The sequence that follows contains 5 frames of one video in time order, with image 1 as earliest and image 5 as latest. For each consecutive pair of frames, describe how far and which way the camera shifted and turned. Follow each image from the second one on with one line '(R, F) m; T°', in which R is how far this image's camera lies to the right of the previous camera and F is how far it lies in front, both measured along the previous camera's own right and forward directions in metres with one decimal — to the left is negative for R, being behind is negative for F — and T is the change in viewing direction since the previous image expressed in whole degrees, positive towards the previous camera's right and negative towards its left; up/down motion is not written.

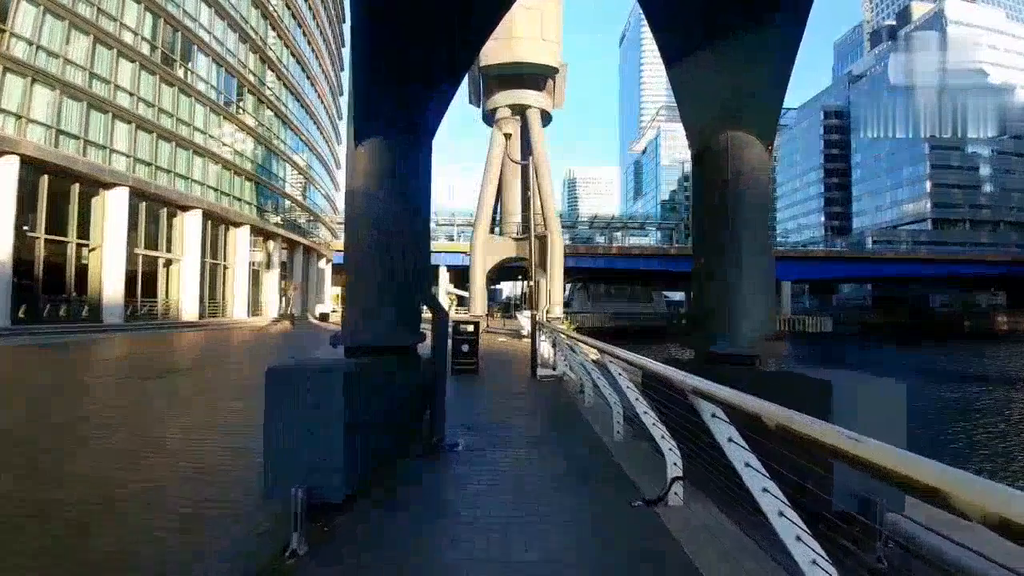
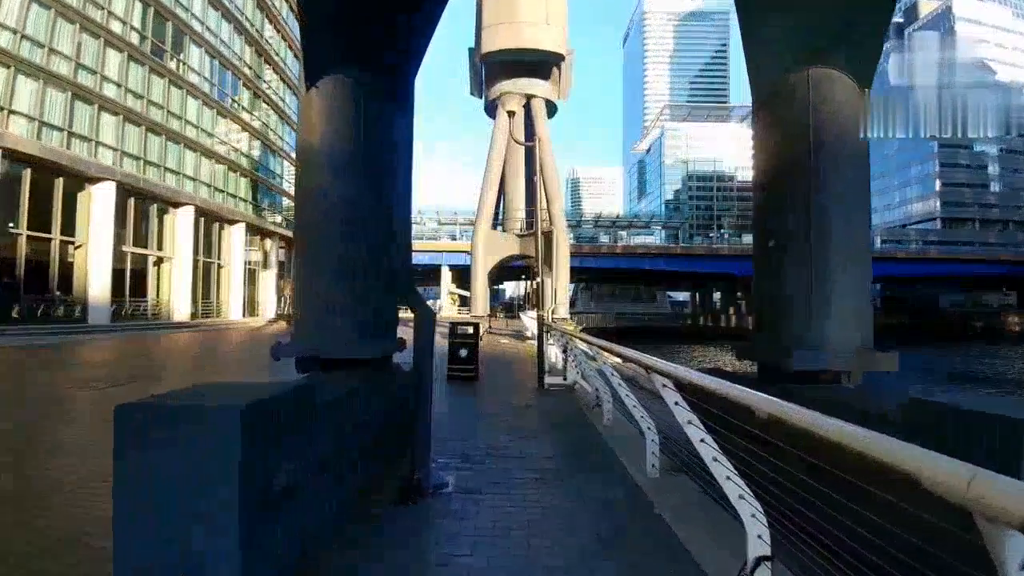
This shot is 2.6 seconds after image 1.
(0.0, +1.1) m; 0°
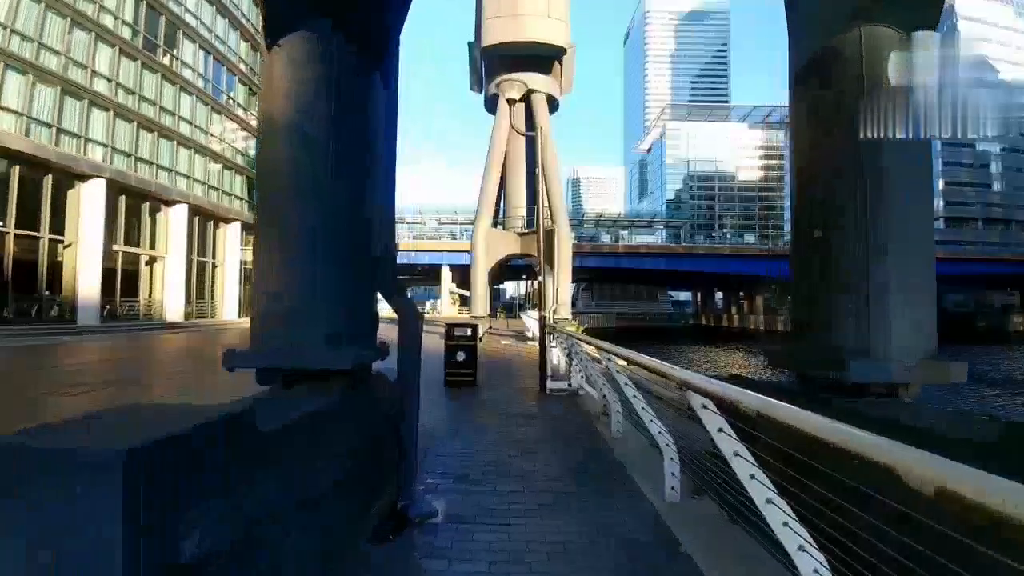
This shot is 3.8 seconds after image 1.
(0.0, +0.6) m; 0°
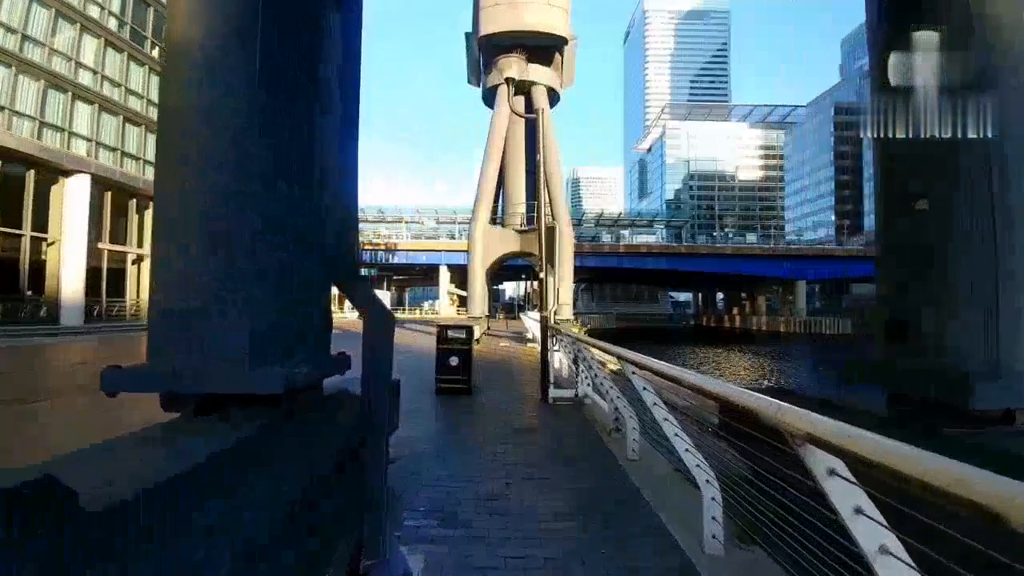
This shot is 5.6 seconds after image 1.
(0.0, +0.8) m; 0°
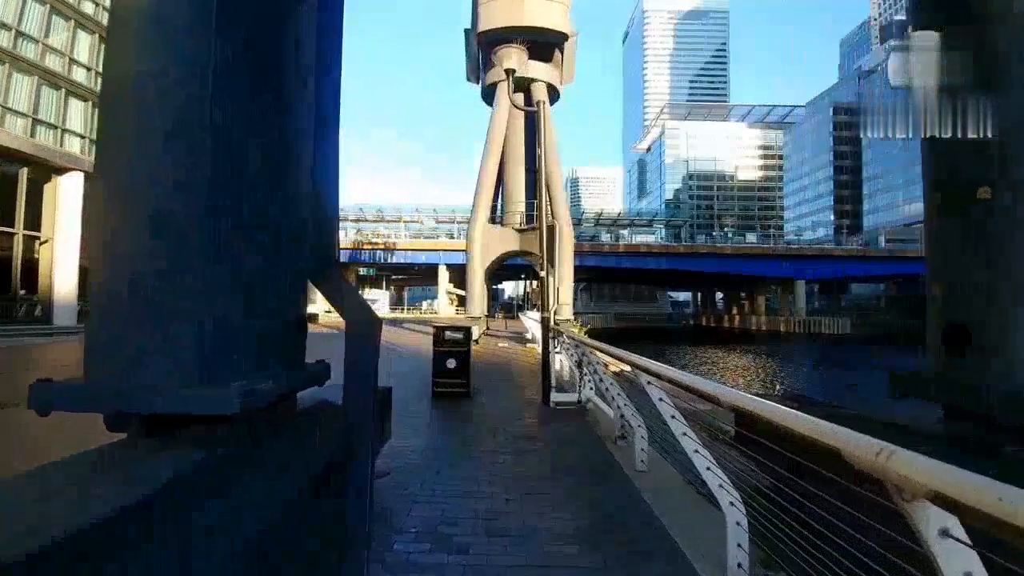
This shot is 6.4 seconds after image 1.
(0.0, +0.3) m; 0°
